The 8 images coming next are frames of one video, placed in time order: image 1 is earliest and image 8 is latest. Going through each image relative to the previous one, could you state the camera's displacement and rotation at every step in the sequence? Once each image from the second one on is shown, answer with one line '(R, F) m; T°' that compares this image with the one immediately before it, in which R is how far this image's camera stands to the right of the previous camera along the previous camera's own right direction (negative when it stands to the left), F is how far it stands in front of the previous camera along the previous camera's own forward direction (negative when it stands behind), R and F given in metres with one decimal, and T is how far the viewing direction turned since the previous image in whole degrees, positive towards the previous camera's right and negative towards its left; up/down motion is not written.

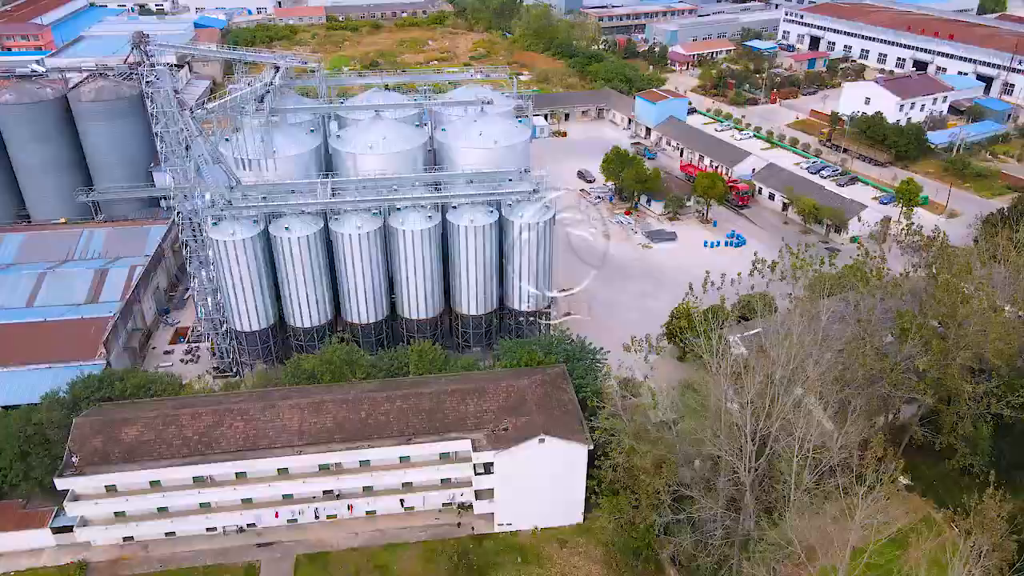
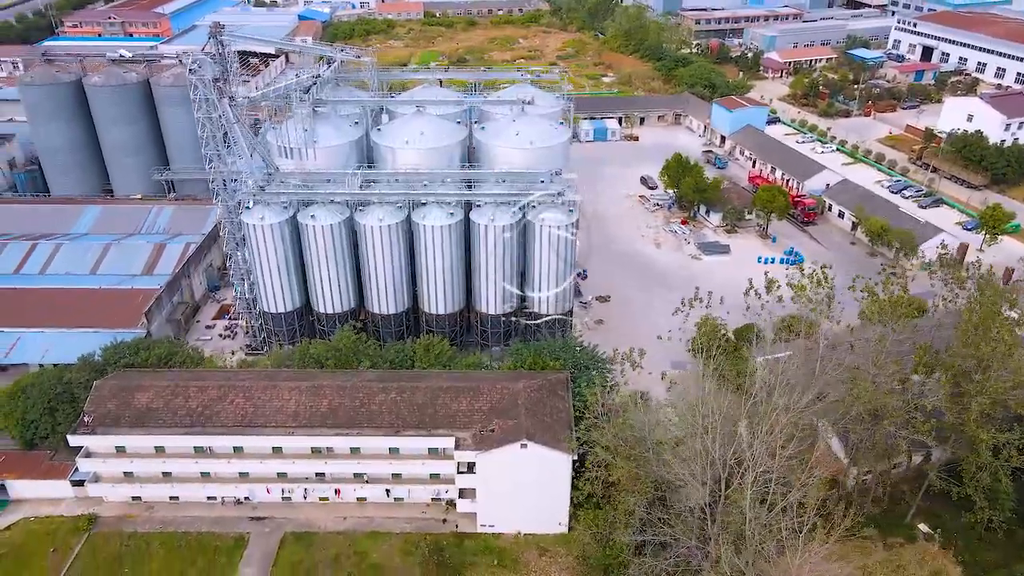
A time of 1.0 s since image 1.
(+2.3, +0.2) m; -8°
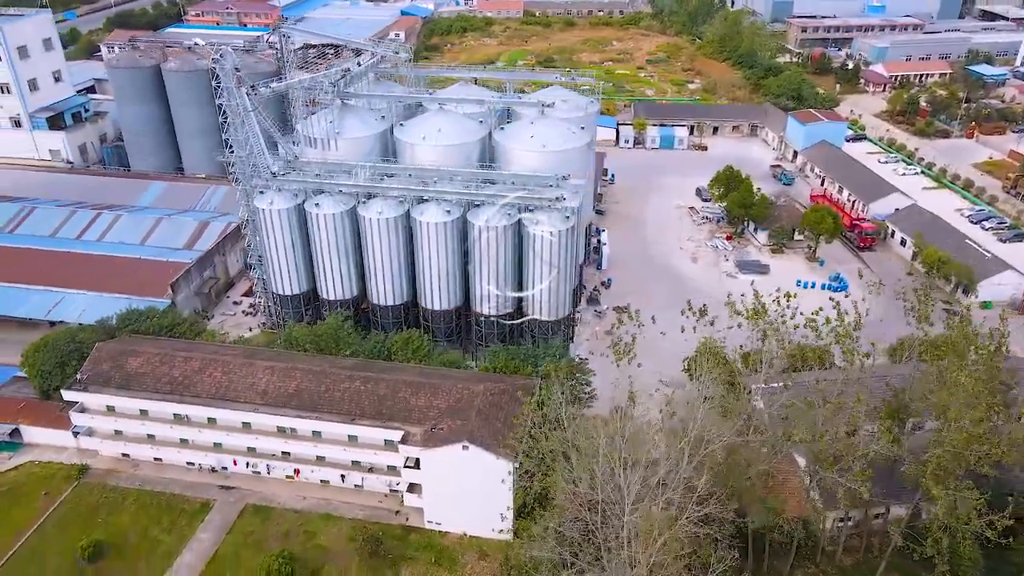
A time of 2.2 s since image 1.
(+3.4, +0.3) m; -8°
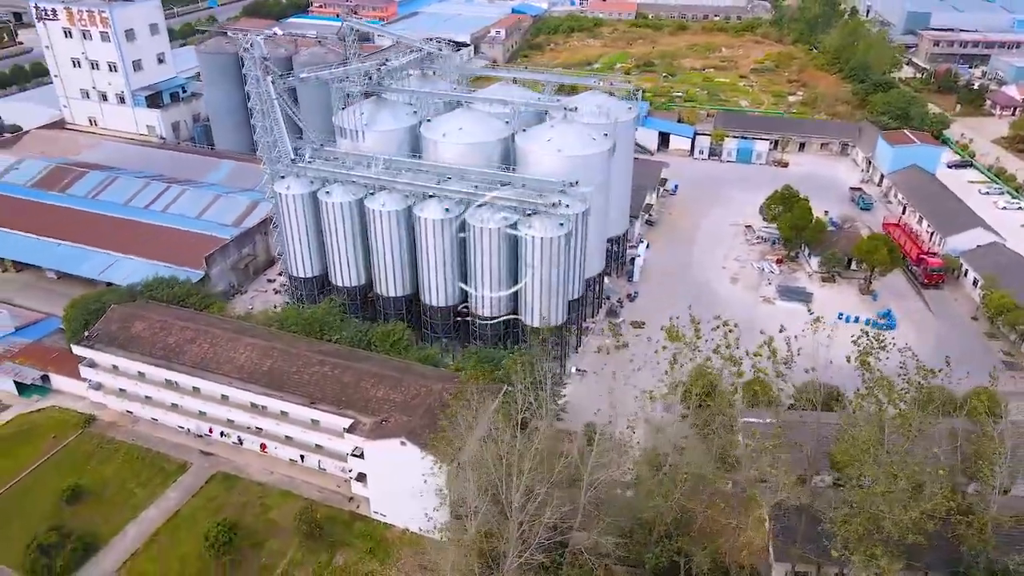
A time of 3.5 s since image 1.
(+3.7, +0.5) m; -9°
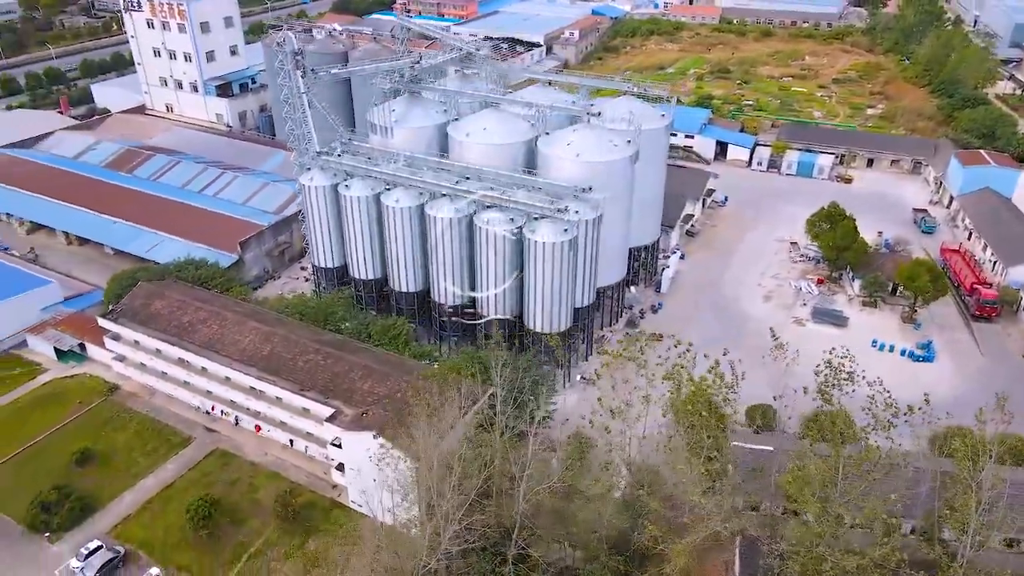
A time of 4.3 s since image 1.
(+2.3, +0.2) m; -7°
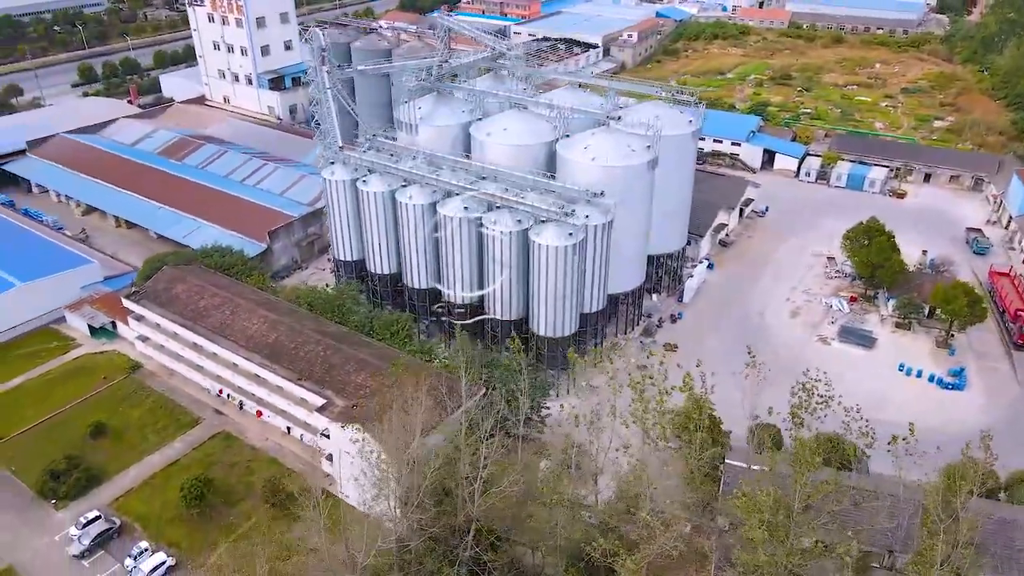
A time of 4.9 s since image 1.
(+1.7, +0.1) m; -5°
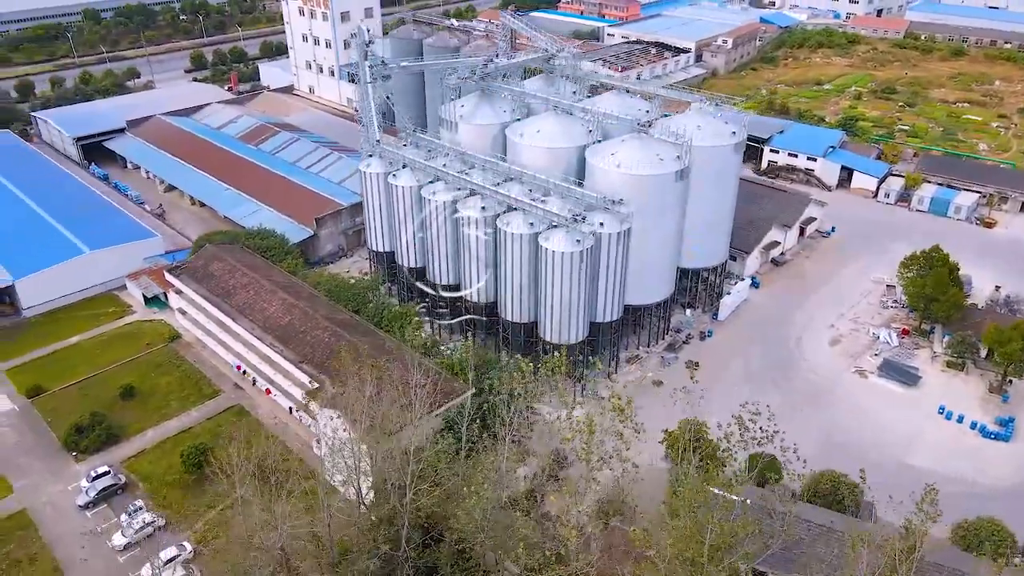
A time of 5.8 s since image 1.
(+2.7, +0.3) m; -8°
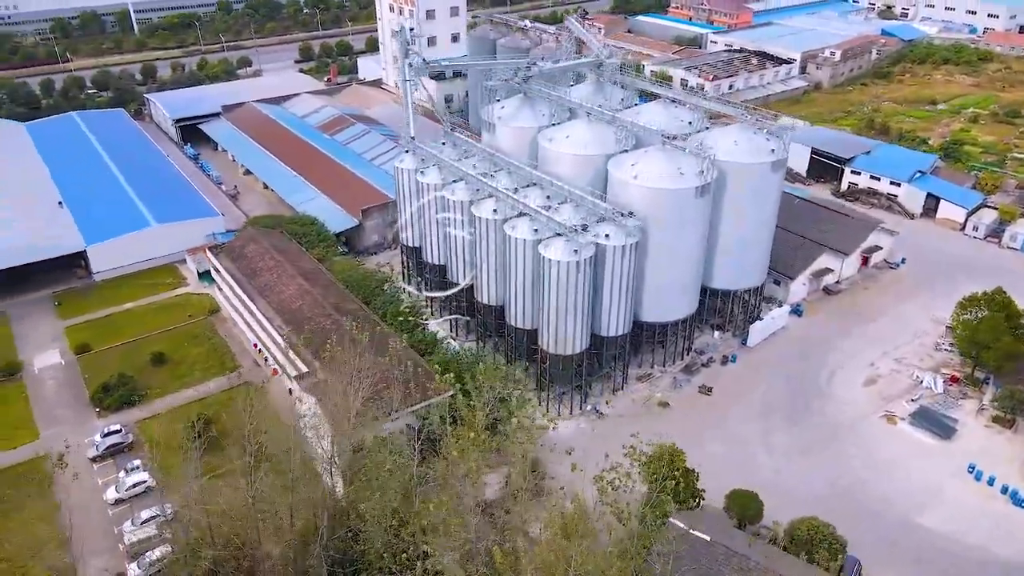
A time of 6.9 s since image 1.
(+3.1, +0.4) m; -9°
